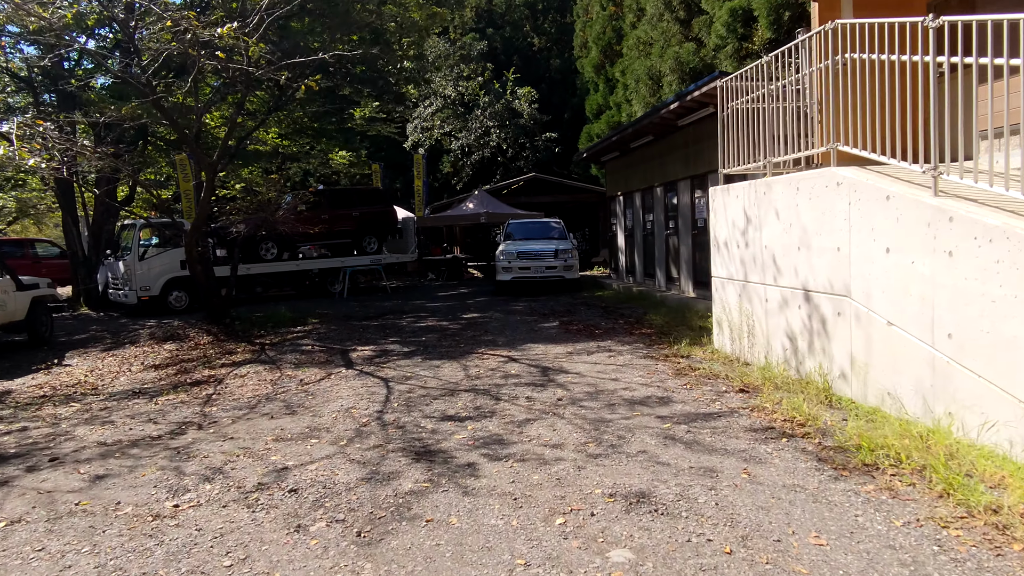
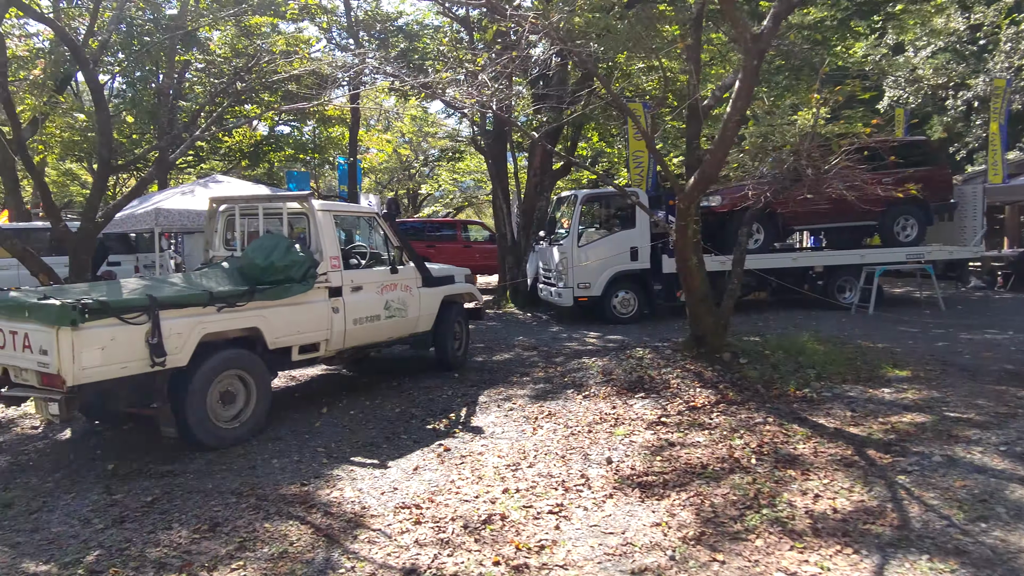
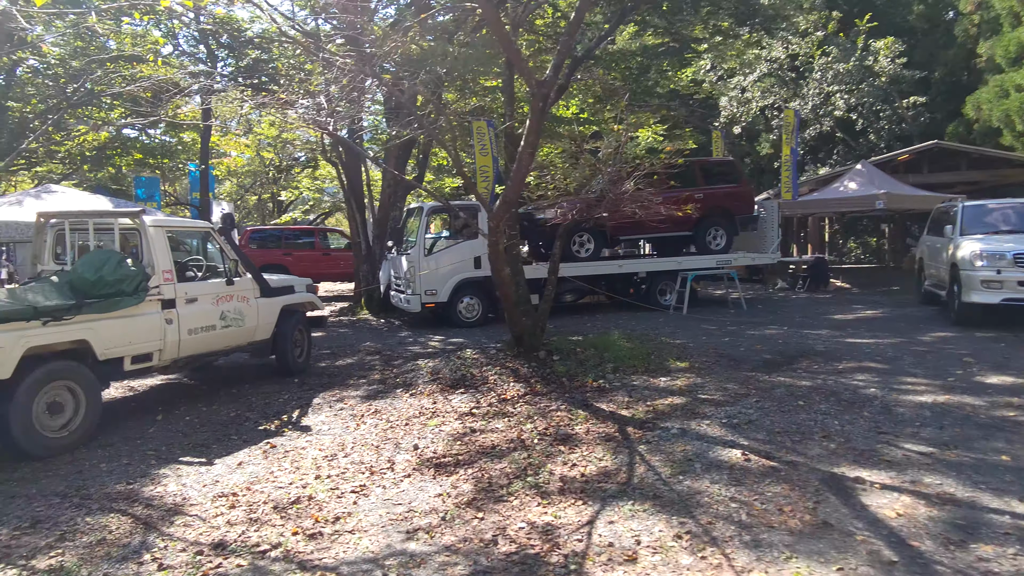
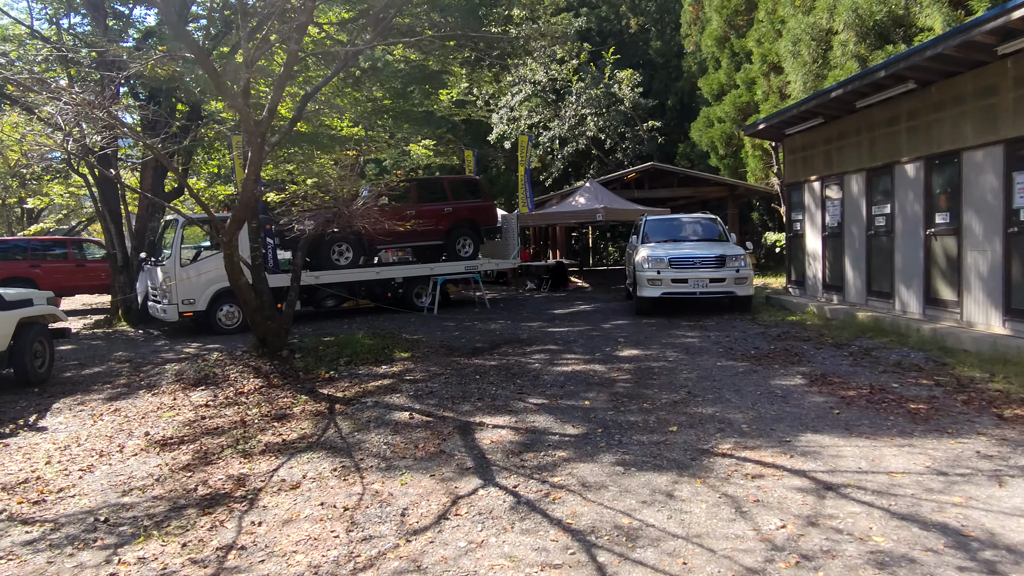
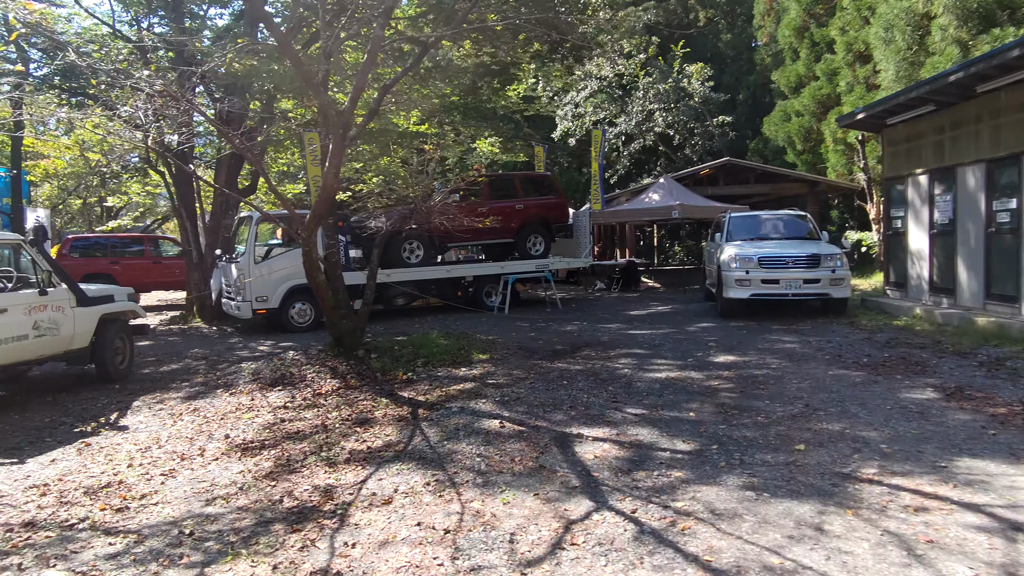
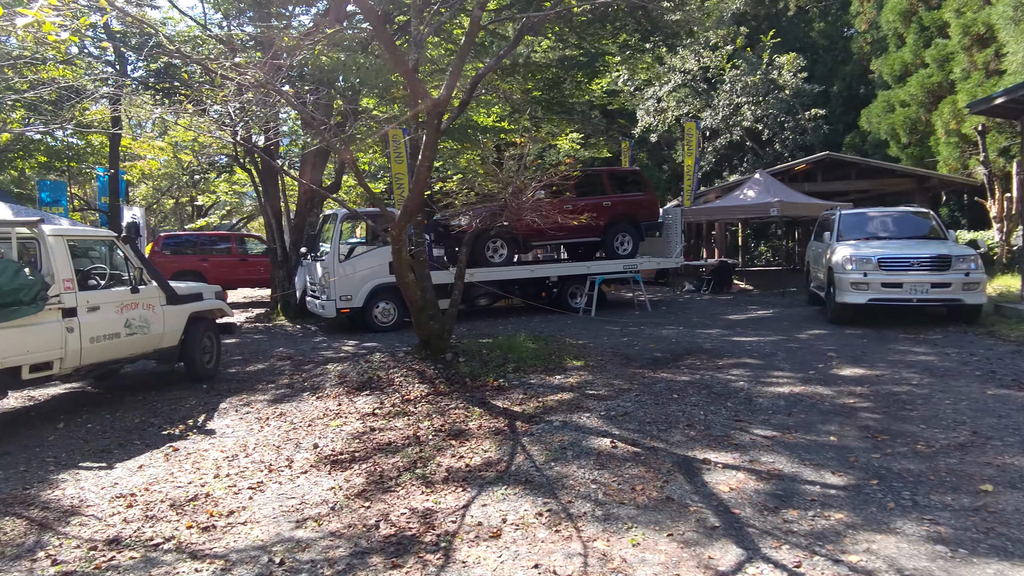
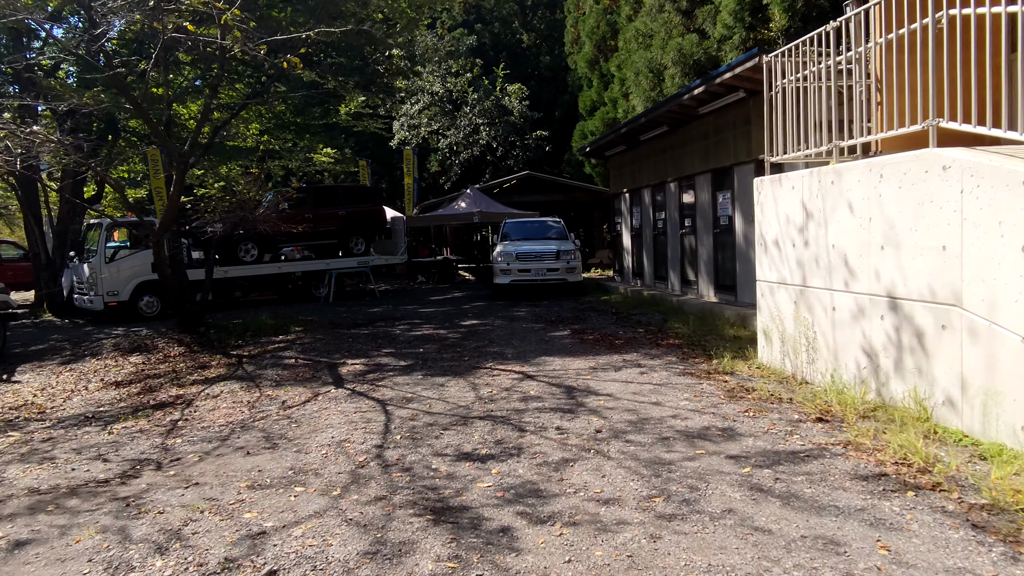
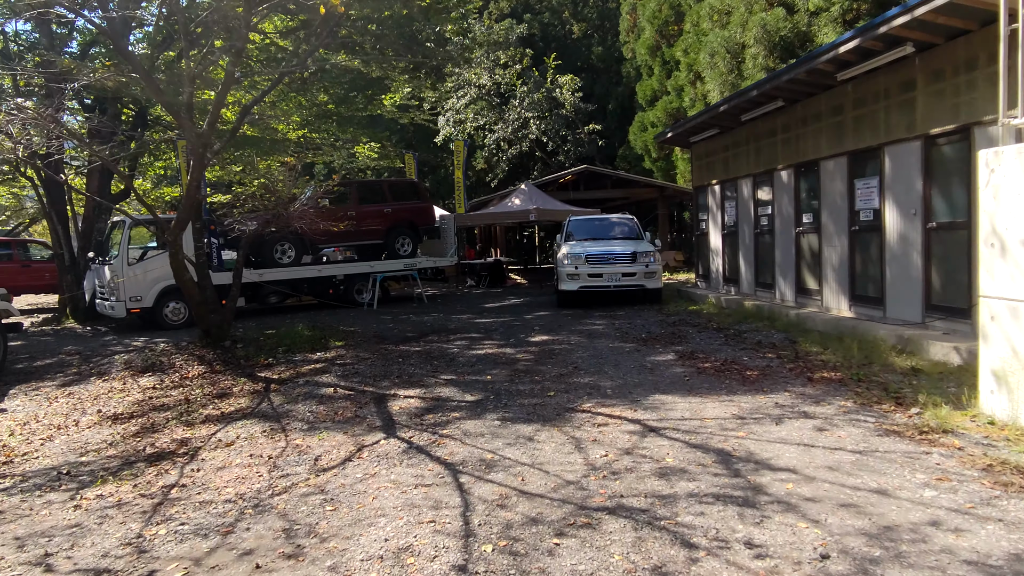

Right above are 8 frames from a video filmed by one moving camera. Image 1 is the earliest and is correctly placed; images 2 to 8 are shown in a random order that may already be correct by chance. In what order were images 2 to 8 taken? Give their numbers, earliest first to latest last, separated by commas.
7, 8, 4, 5, 6, 3, 2
